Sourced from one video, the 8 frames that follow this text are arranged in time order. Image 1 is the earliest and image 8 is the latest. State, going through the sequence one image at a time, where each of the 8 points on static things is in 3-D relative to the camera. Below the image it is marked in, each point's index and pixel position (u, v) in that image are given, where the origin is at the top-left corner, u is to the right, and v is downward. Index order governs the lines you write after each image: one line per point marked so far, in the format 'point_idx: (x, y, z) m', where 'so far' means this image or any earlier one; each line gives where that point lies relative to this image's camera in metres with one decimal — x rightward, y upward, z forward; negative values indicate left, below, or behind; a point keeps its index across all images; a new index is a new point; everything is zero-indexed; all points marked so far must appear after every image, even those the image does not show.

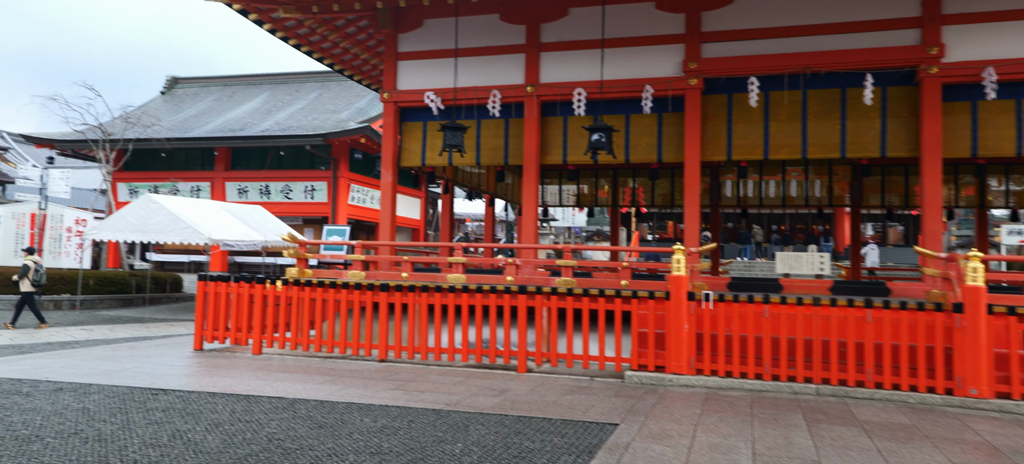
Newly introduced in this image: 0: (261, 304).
0: (-3.2, -0.9, +9.7) m
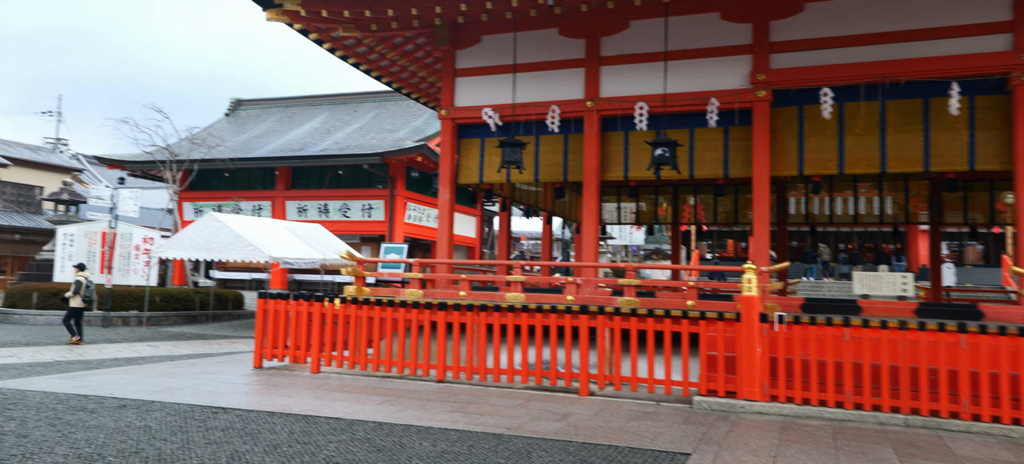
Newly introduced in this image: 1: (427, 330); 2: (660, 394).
0: (-2.4, -1.1, +9.6) m
1: (-1.0, -1.2, +9.1) m
2: (+1.5, -1.6, +7.5) m
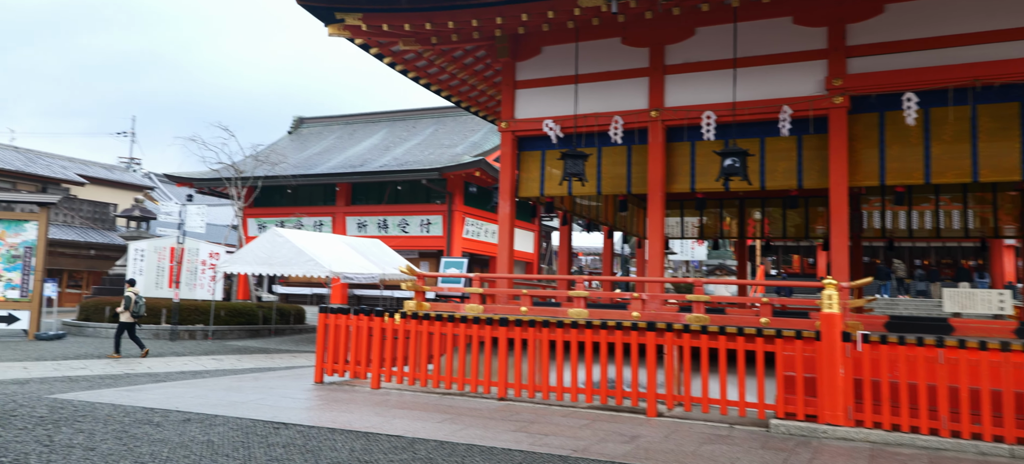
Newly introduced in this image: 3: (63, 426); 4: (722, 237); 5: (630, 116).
0: (-1.7, -1.3, +9.5) m
1: (-0.3, -1.3, +8.9) m
2: (+2.1, -1.7, +7.1) m
3: (-4.2, -1.8, +7.2) m
4: (+3.8, -0.1, +13.9) m
5: (+1.4, +1.4, +9.3) m
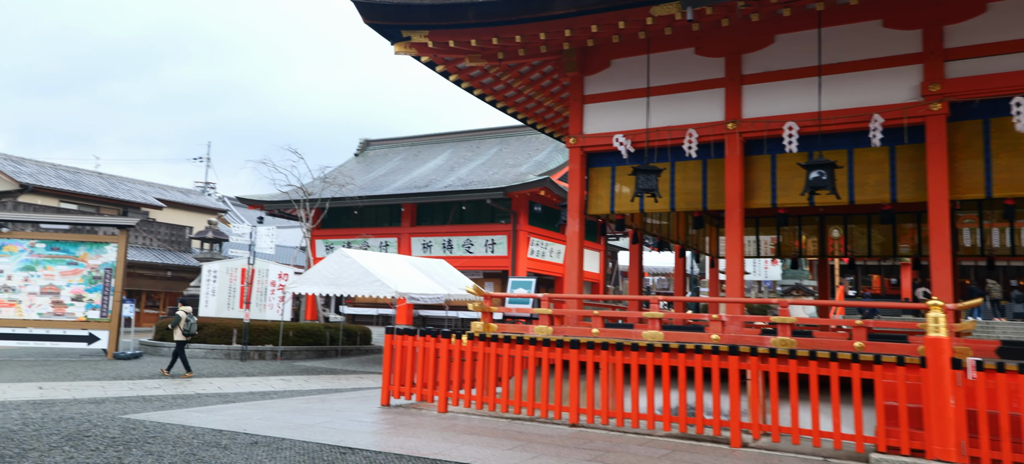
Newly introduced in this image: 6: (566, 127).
0: (-0.8, -1.6, +9.3) m
1: (+0.5, -1.5, +8.6) m
2: (+2.7, -1.9, +6.6) m
3: (-3.5, -2.0, +7.2) m
4: (+5.0, -0.4, +13.2) m
5: (+2.3, +1.2, +8.9) m
6: (+1.0, +1.8, +13.3) m
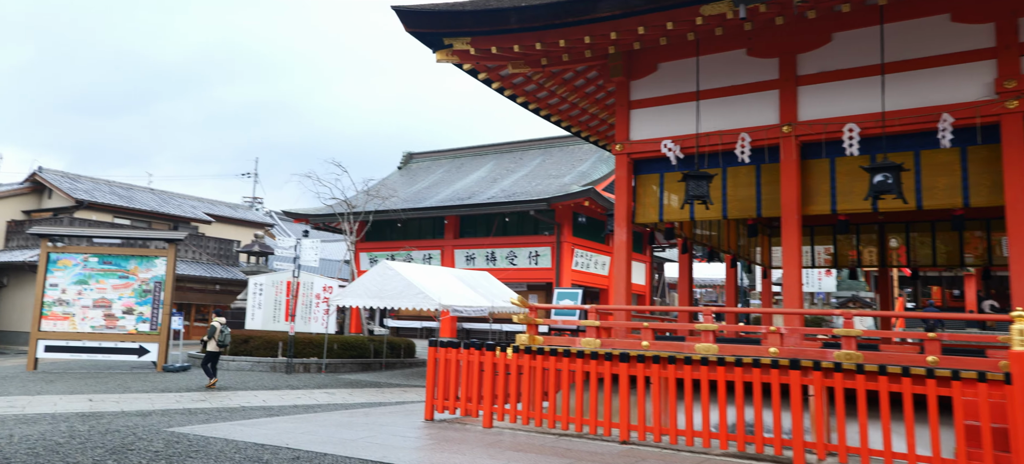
0: (-0.2, -1.7, +9.1) m
1: (+1.0, -1.6, +8.3) m
2: (+3.1, -1.9, +6.2) m
3: (-3.1, -2.1, +7.1) m
4: (+5.8, -0.6, +12.7) m
5: (+2.8, +1.1, +8.5) m
6: (+1.7, +1.6, +13.0) m
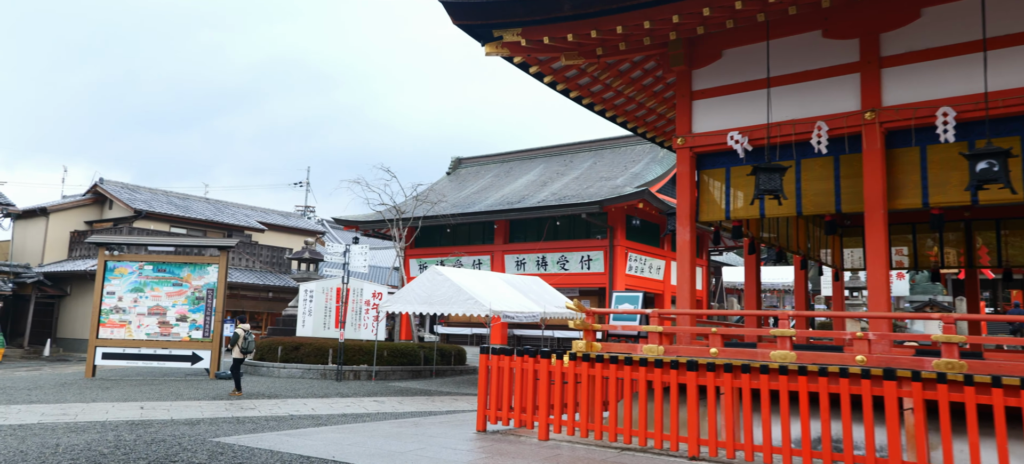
0: (+0.4, -1.7, +8.5) m
1: (+1.6, -1.6, +7.6) m
2: (+3.6, -1.9, +5.4) m
3: (-2.6, -2.1, +6.7) m
4: (+6.6, -0.5, +11.8) m
5: (+3.3, +1.1, +7.8) m
6: (+2.6, +1.6, +12.3) m
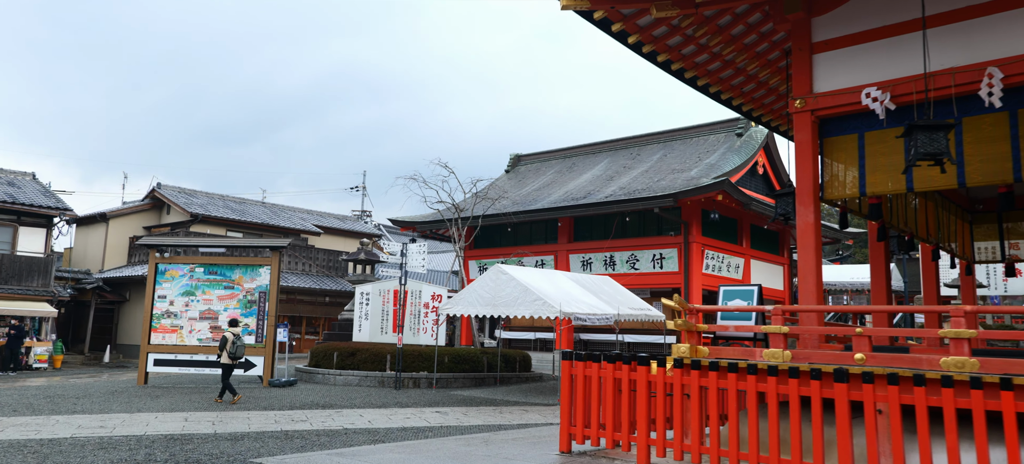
0: (+1.2, -1.5, +7.1) m
1: (+2.4, -1.4, +6.1) m
2: (+4.2, -1.6, +3.7) m
3: (-1.9, -2.0, +5.4) m
4: (+7.7, -0.3, +9.8) m
5: (+4.1, +1.4, +6.1) m
6: (+3.6, +1.8, +10.7) m
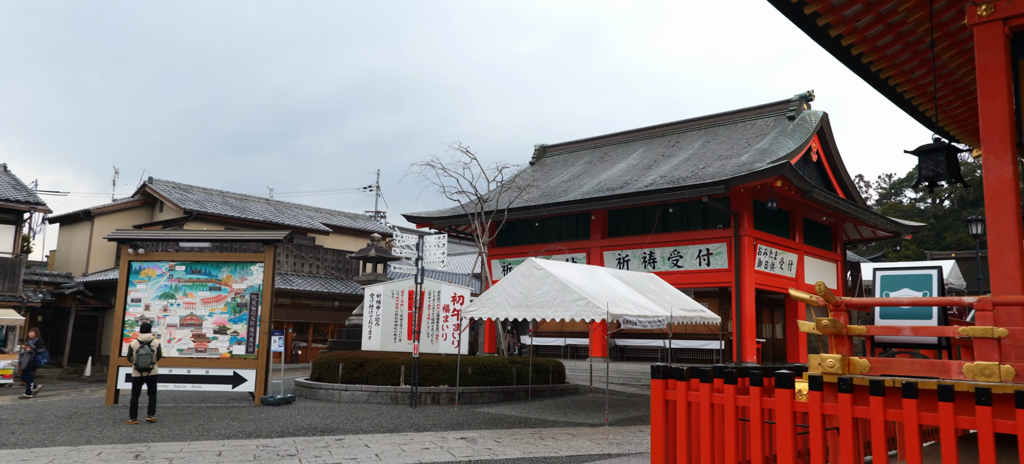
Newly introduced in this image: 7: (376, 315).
0: (+1.7, -1.2, +4.7) m
1: (+2.8, -1.1, +3.7) m
2: (+4.5, -1.3, +1.3) m
3: (-1.4, -1.7, +3.1) m
4: (+8.1, 0.0, +7.4) m
5: (+4.5, +1.7, +3.7) m
6: (+4.1, +2.1, +8.3) m
7: (-2.8, -1.7, +15.9) m
